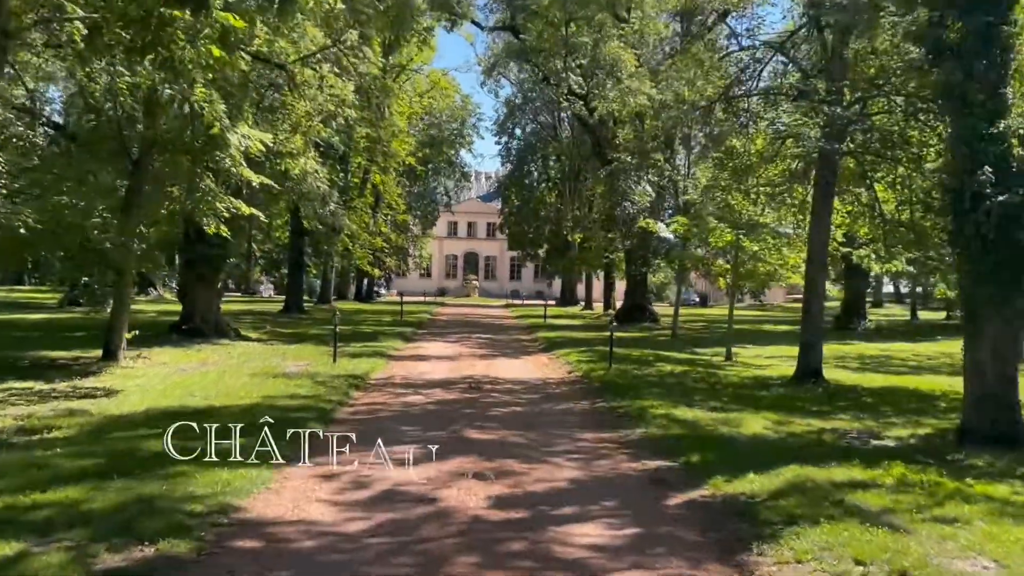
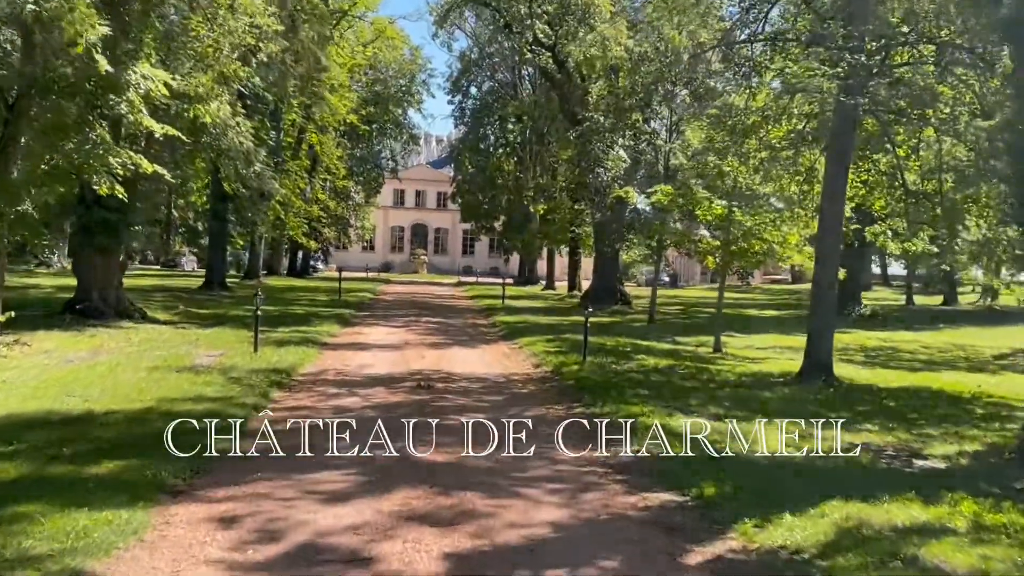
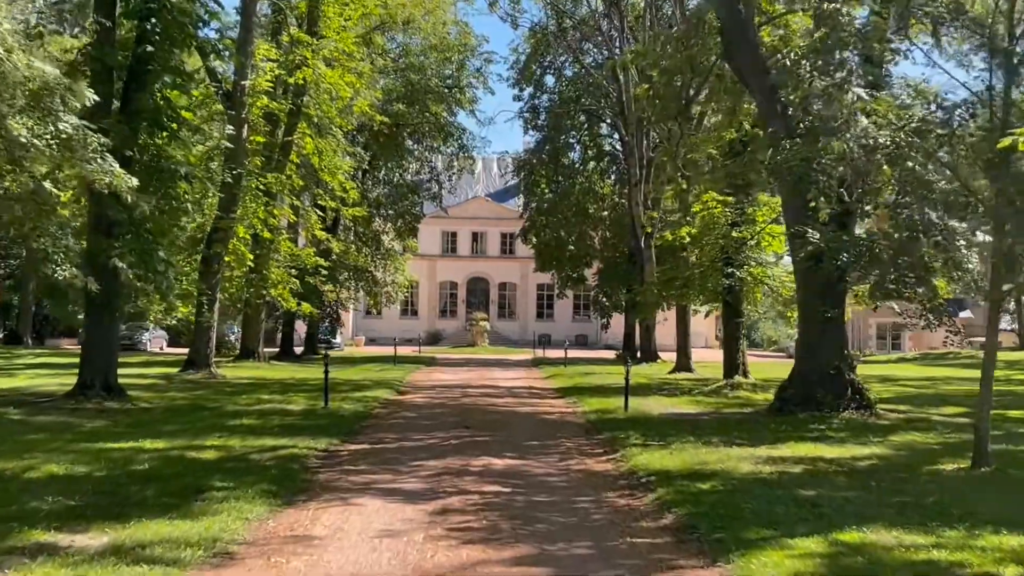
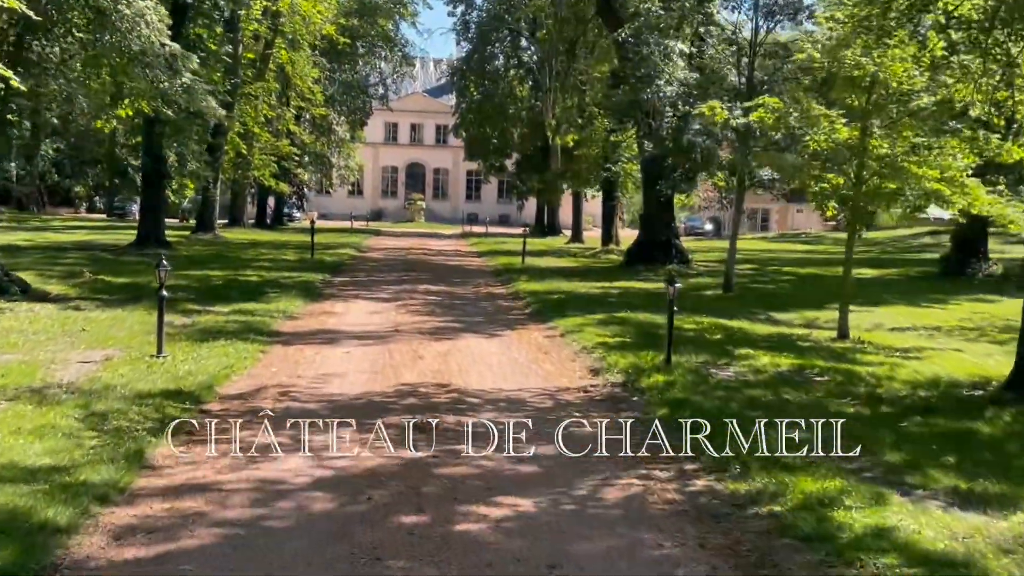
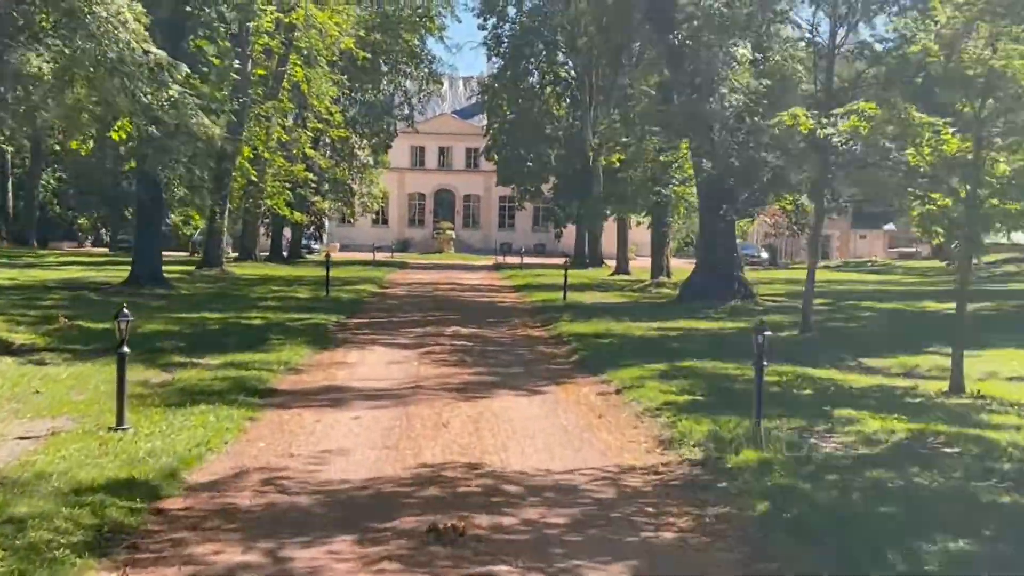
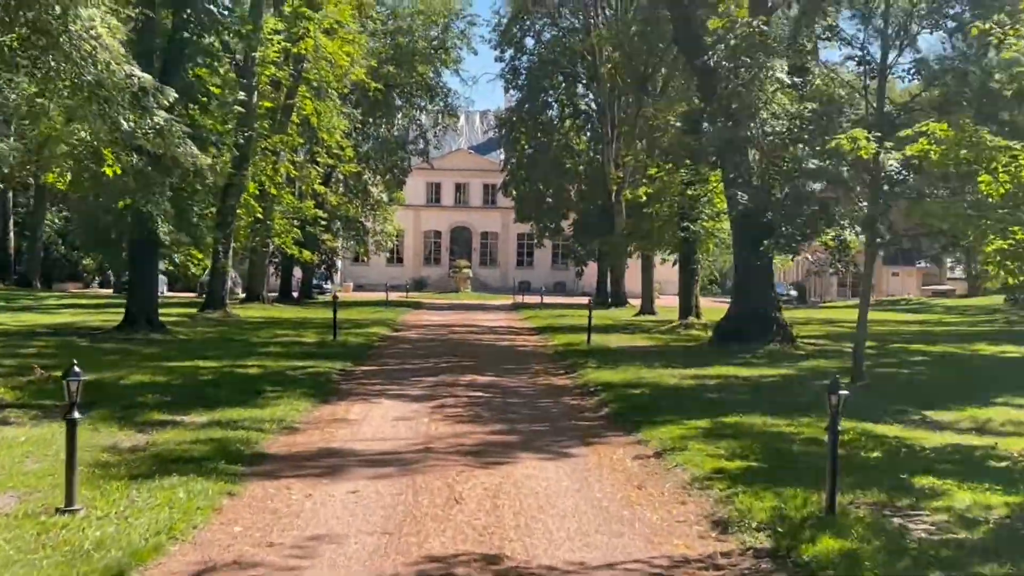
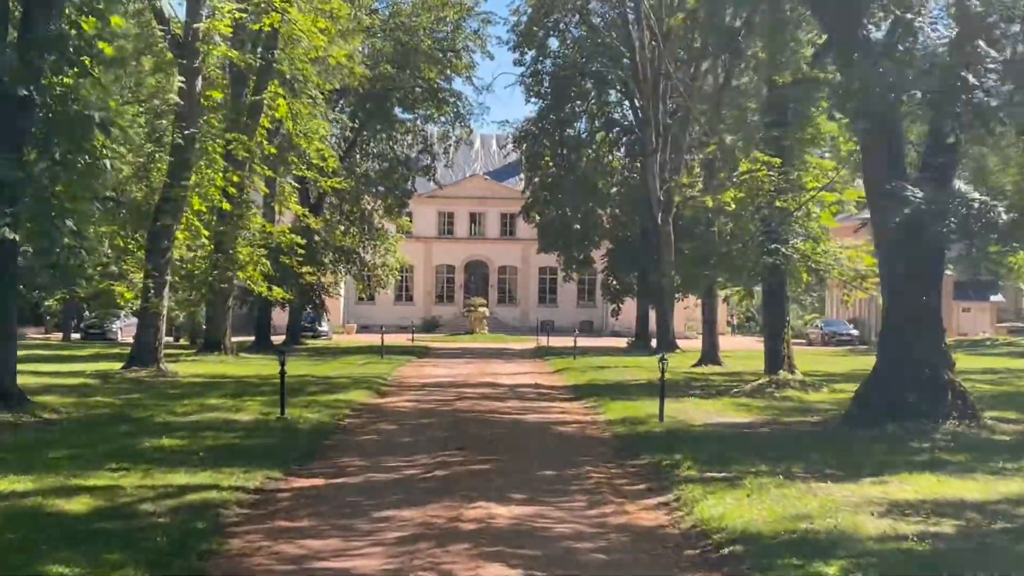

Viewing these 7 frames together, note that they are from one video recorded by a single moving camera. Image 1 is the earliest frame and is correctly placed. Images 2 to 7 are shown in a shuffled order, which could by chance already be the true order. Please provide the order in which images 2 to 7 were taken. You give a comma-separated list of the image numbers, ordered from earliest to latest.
2, 4, 5, 6, 3, 7
